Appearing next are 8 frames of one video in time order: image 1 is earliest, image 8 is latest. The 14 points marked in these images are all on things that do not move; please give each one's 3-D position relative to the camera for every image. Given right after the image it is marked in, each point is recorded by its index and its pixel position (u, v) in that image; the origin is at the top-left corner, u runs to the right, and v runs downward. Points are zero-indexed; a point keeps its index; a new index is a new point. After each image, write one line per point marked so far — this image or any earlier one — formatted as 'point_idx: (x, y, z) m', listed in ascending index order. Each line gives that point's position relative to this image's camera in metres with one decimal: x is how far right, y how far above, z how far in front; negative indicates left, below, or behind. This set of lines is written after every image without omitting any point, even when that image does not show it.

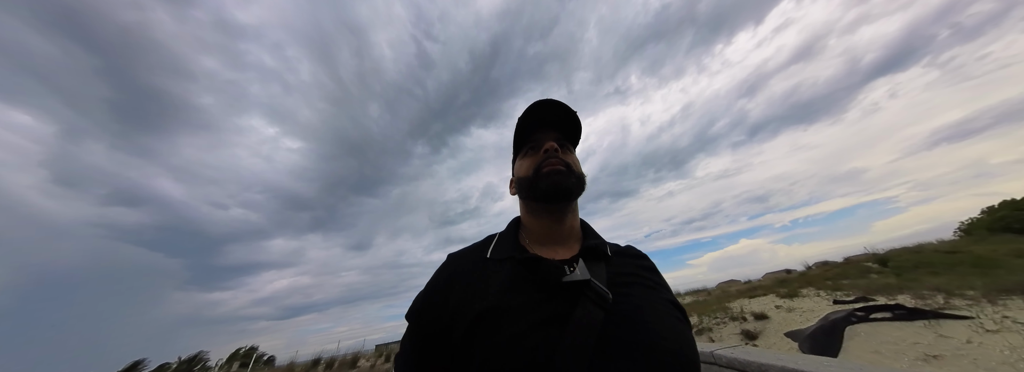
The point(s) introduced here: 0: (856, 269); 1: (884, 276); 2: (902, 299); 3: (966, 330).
0: (+20.9, -5.0, +13.4) m
1: (+19.0, -4.6, +11.3) m
2: (+10.4, -3.1, +6.0) m
3: (+9.0, -2.8, +4.3) m
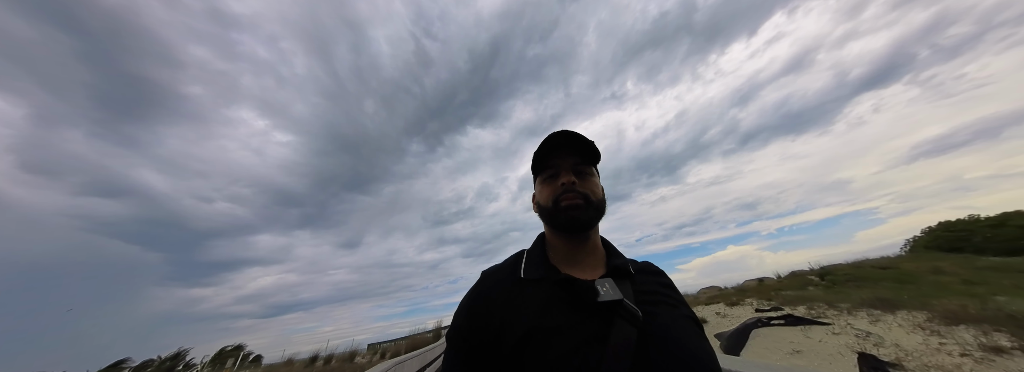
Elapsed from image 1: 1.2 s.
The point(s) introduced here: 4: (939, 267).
0: (+20.1, -6.6, +15.4) m
1: (+18.3, -6.1, +13.3) m
2: (+9.9, -4.4, +7.8) m
3: (+8.5, -4.0, +6.1) m
4: (+31.0, -5.9, +15.9) m
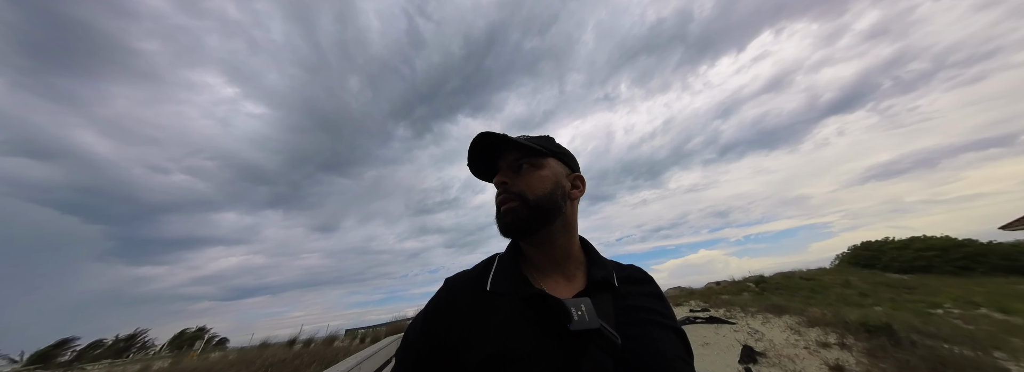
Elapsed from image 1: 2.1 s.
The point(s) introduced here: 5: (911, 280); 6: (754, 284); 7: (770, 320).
0: (+18.5, -8.2, +18.0) m
1: (+16.8, -7.7, +15.7) m
2: (+8.9, -5.5, +9.6) m
3: (+7.7, -5.1, +7.9) m
4: (+29.3, -8.2, +19.1) m
5: (+34.6, -8.1, +19.1) m
6: (+20.4, -8.2, +18.6) m
7: (+9.2, -4.8, +8.0) m
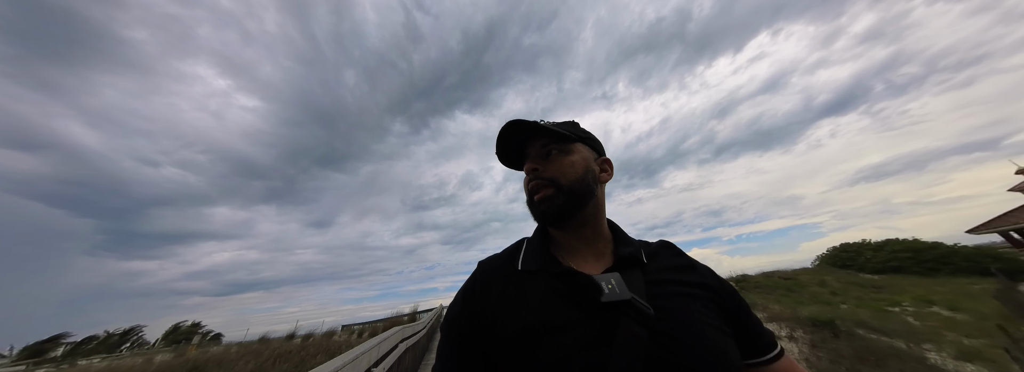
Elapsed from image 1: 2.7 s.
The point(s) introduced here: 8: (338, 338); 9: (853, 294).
0: (+18.0, -8.5, +19.0) m
1: (+16.4, -8.0, +16.7) m
2: (+8.5, -5.8, +10.5) m
3: (+7.3, -5.4, +8.7) m
4: (+28.8, -8.7, +20.3) m
5: (+34.1, -8.6, +20.4) m
6: (+19.9, -8.5, +19.6) m
7: (+8.9, -5.1, +8.8) m
8: (-15.2, -13.4, +19.4) m
9: (+25.2, -8.0, +16.4) m
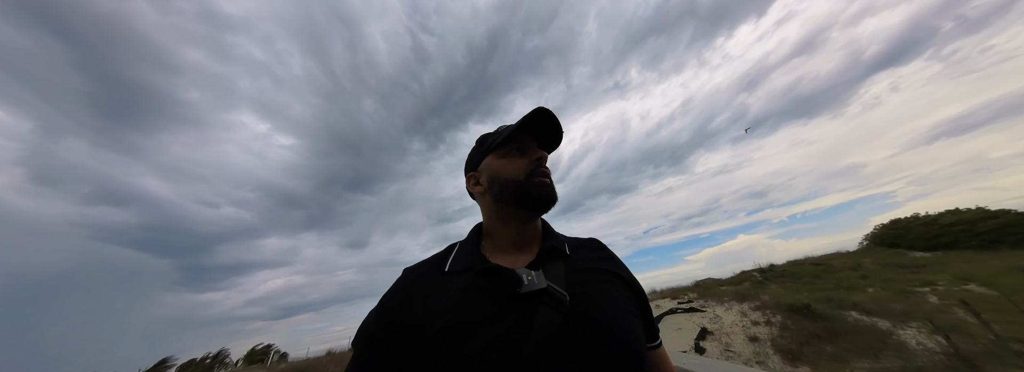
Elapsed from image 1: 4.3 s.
0: (+20.1, -7.9, +19.2) m
1: (+18.2, -7.6, +17.1) m
2: (+9.7, -6.2, +11.6) m
3: (+8.3, -5.9, +9.9) m
4: (+30.9, -6.9, +19.6) m
5: (+36.2, -6.2, +19.2) m
6: (+22.0, -7.7, +19.7) m
7: (+9.8, -5.4, +9.9) m
8: (-12.2, -16.5, +22.3) m
9: (+27.0, -6.5, +16.0) m
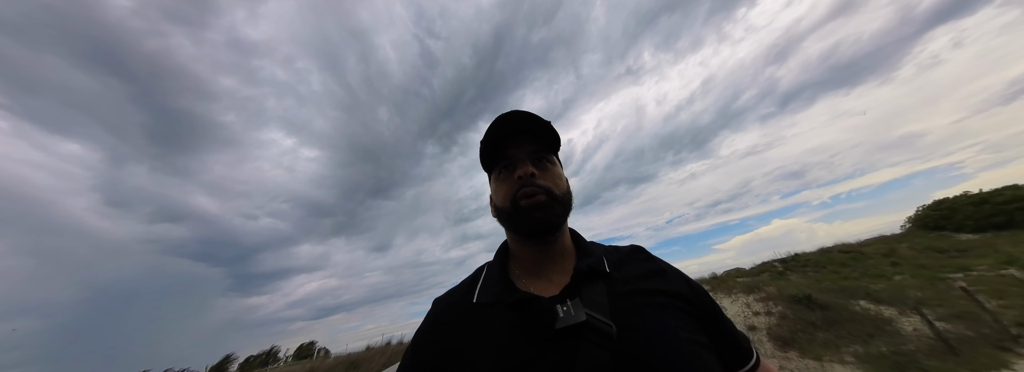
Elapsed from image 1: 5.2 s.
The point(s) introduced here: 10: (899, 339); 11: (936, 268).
0: (+21.6, -7.1, +19.0) m
1: (+19.6, -6.8, +17.0) m
2: (+10.6, -6.0, +12.1) m
3: (+9.1, -5.8, +10.5) m
4: (+32.3, -5.3, +18.7) m
5: (+37.5, -4.4, +18.0) m
6: (+23.5, -6.7, +19.4) m
7: (+10.6, -5.3, +10.4) m
8: (-9.8, -17.5, +24.3) m
9: (+28.2, -5.2, +15.4) m
10: (+11.5, -4.5, +6.6) m
11: (+26.6, -5.1, +13.9) m
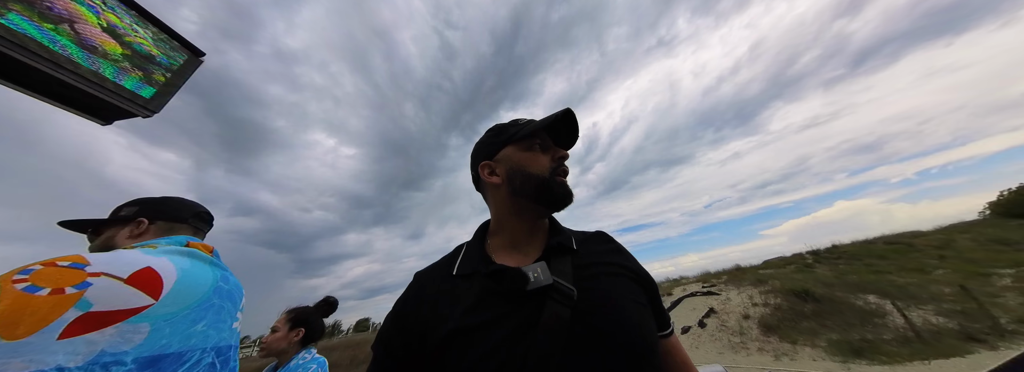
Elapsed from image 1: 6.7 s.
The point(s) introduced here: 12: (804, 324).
0: (+23.9, -6.3, +18.9) m
1: (+21.7, -6.3, +17.1) m
2: (+12.2, -6.0, +13.2) m
3: (+10.6, -6.0, +11.7) m
4: (+34.4, -4.3, +17.3) m
5: (+39.5, -3.2, +15.9) m
6: (+25.8, -5.9, +19.0) m
7: (+12.0, -5.4, +11.4) m
8: (-6.4, -17.5, +28.1) m
9: (+30.0, -4.5, +14.4) m
10: (+12.4, -4.8, +7.5) m
11: (+28.2, -4.5, +13.2) m
12: (+10.7, -5.1, +8.1) m
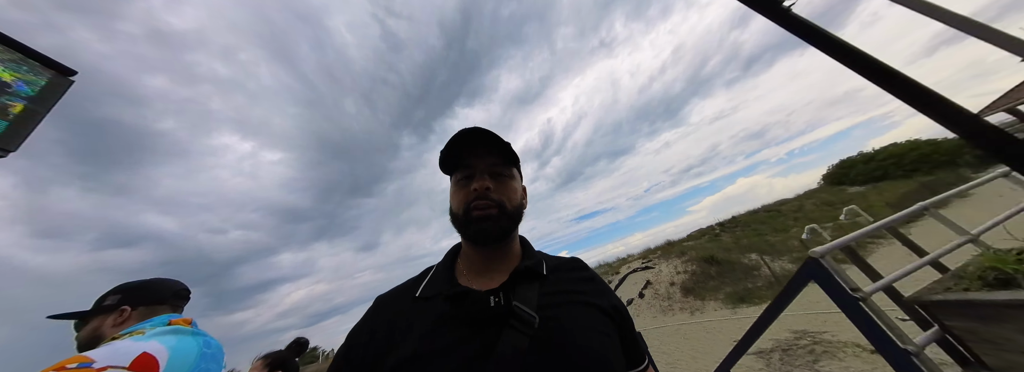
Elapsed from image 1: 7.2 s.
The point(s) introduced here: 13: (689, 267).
0: (+20.4, -4.8, +23.2) m
1: (+18.6, -4.9, +21.1) m
2: (+9.9, -5.4, +15.6) m
3: (+8.6, -5.5, +13.9) m
4: (+30.9, -2.0, +23.5) m
5: (+36.1, -0.6, +23.0) m
6: (+22.3, -4.2, +23.7) m
7: (+10.0, -4.8, +13.8) m
8: (-10.2, -18.0, +27.3) m
9: (+27.0, -2.6, +19.9) m
10: (+11.0, -4.2, +10.0) m
11: (+25.6, -2.8, +18.3) m
12: (+9.3, -4.5, +10.3) m
13: (+9.6, -4.4, +12.1) m
